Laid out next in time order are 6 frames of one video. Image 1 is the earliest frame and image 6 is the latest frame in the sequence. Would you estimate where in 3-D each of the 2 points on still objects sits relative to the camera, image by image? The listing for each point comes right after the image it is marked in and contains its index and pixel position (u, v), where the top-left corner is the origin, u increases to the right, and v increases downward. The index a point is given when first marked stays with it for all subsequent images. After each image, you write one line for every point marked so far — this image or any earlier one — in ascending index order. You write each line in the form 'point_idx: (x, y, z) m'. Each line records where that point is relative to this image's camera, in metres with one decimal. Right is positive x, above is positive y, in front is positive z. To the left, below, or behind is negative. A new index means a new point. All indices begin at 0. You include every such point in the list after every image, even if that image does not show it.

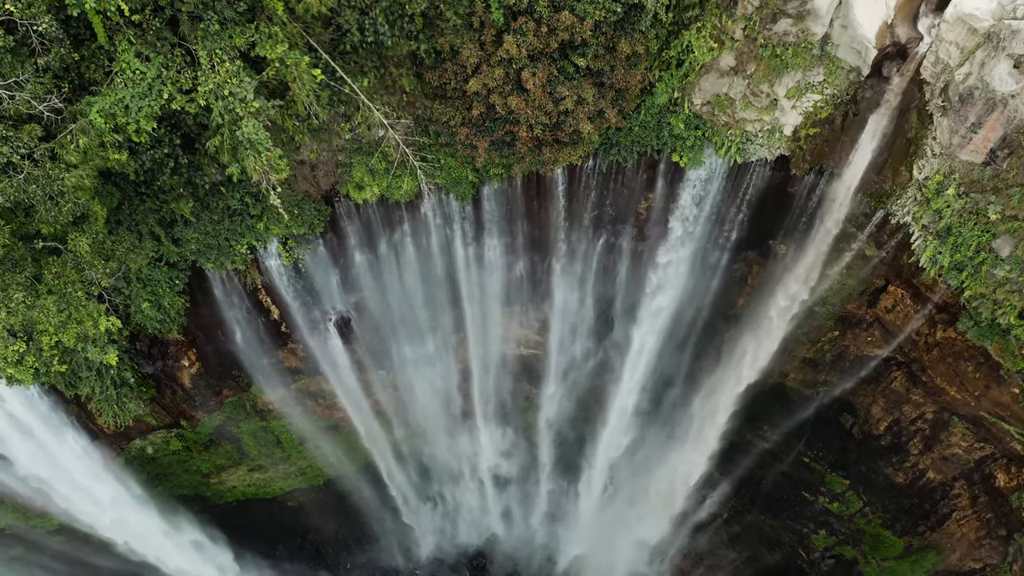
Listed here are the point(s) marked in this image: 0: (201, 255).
0: (-5.0, +0.6, +9.6) m
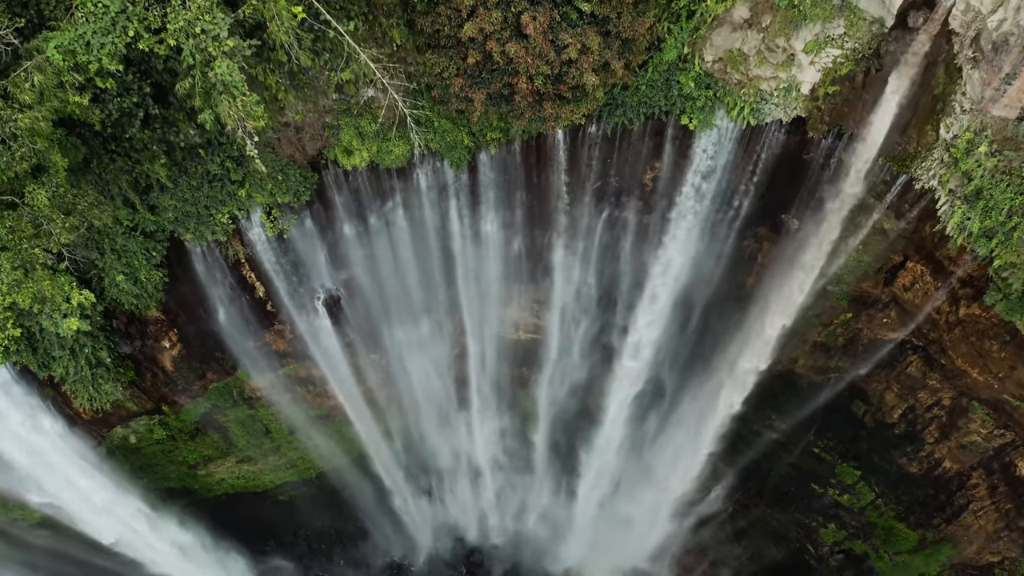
0: (-5.1, +1.0, +9.0) m
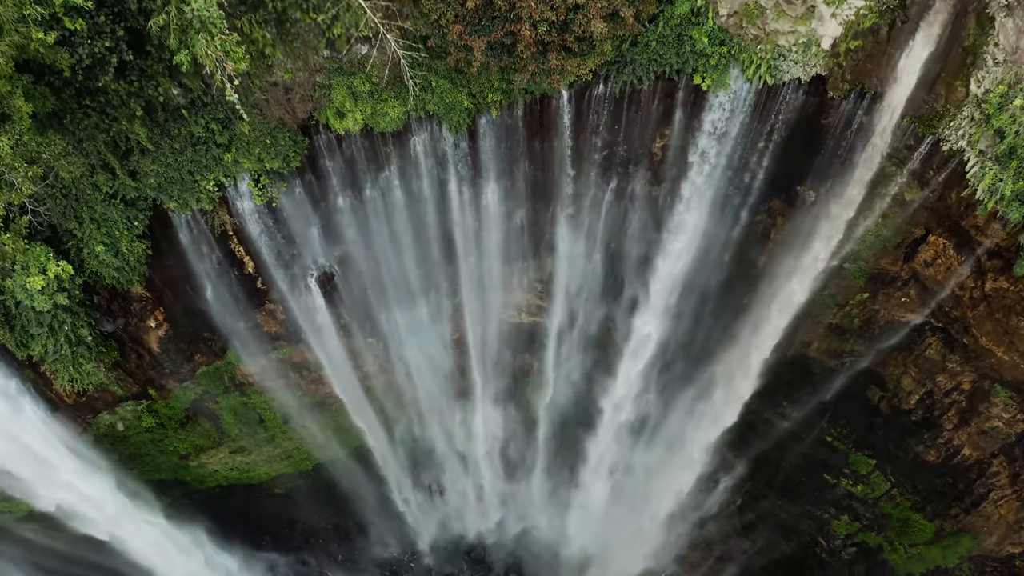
0: (-5.0, +1.4, +8.5) m
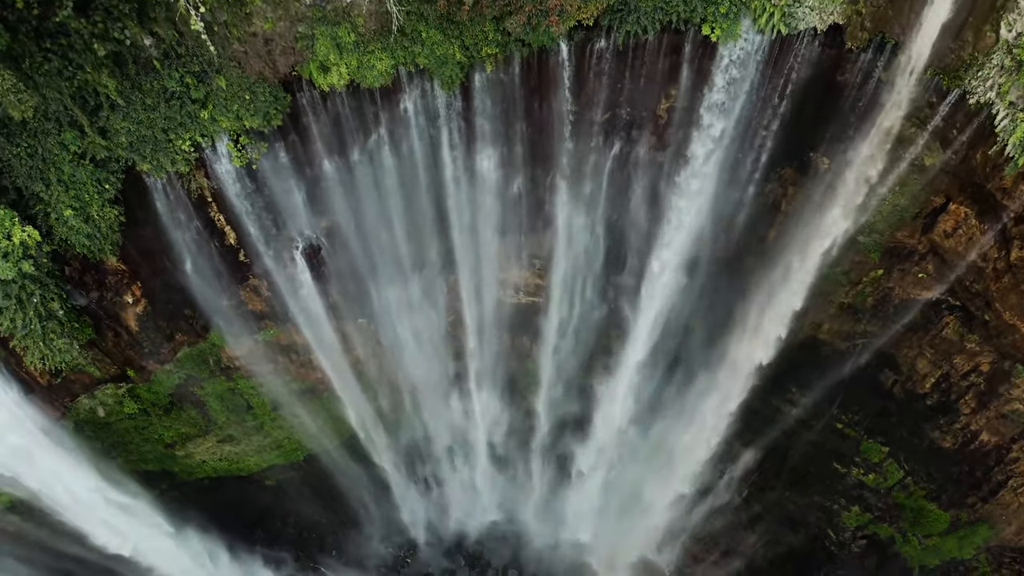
0: (-5.1, +1.8, +8.0) m
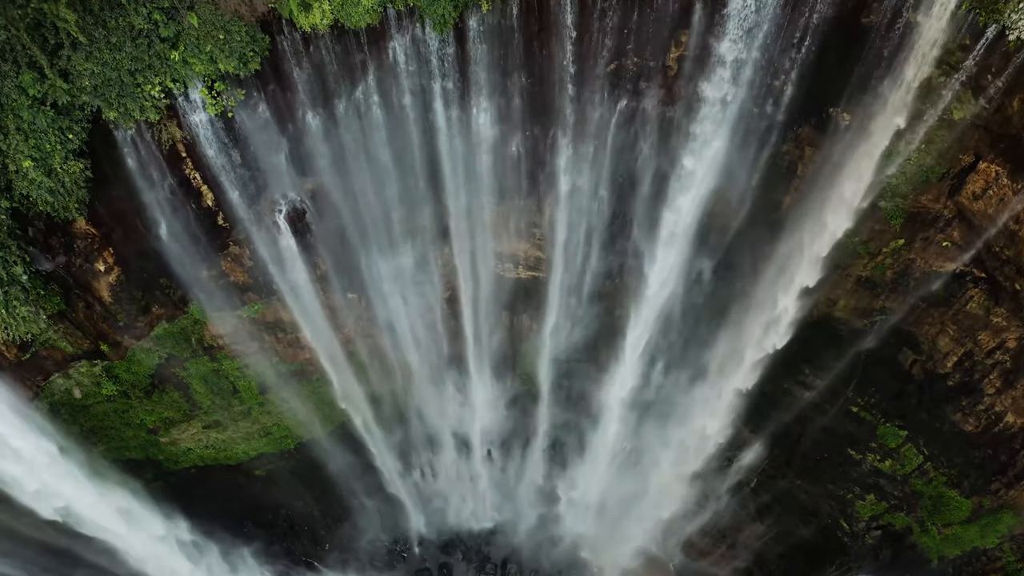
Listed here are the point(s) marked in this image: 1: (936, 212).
0: (-5.1, +2.3, +7.4) m
1: (+5.9, +1.2, +8.2) m
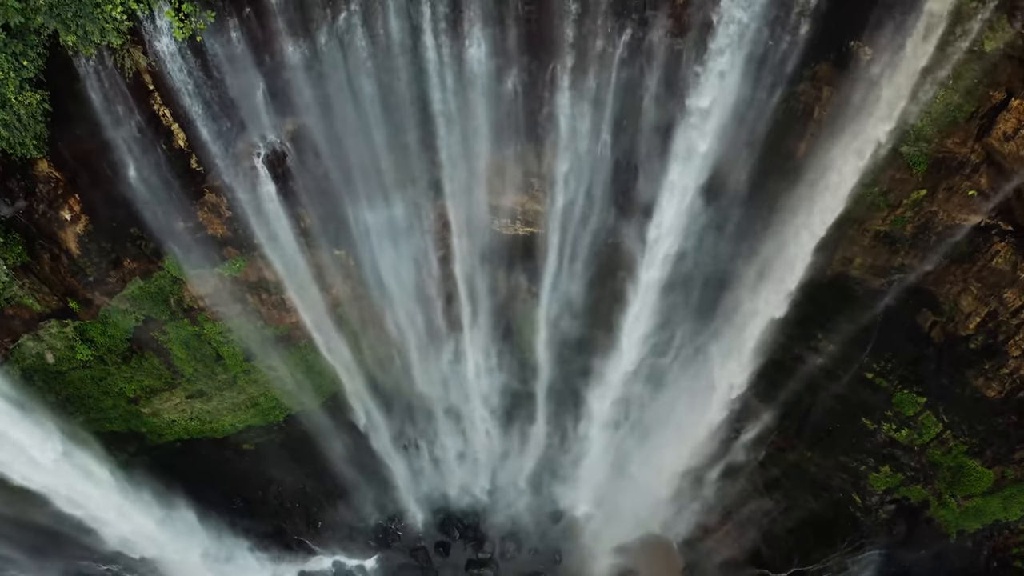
0: (-5.2, +3.0, +6.8) m
1: (+5.9, +1.9, +7.6) m
